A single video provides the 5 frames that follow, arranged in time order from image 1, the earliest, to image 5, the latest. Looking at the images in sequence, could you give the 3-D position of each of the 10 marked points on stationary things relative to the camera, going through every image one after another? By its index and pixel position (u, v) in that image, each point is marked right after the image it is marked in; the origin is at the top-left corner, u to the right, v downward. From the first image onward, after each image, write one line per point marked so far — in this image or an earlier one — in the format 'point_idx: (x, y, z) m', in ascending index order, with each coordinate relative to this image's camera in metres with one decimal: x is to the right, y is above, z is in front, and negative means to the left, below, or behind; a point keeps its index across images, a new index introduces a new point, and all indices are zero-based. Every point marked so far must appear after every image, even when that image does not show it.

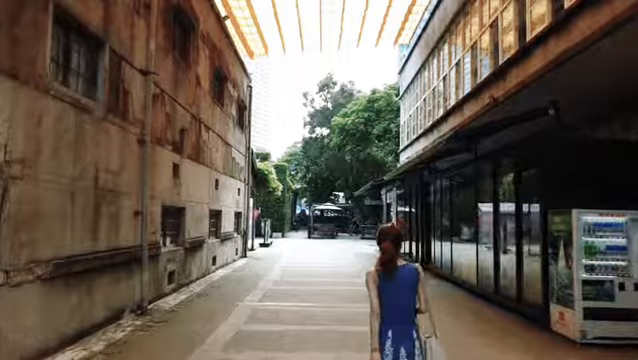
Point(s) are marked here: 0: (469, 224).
0: (+4.2, -1.2, +13.1) m
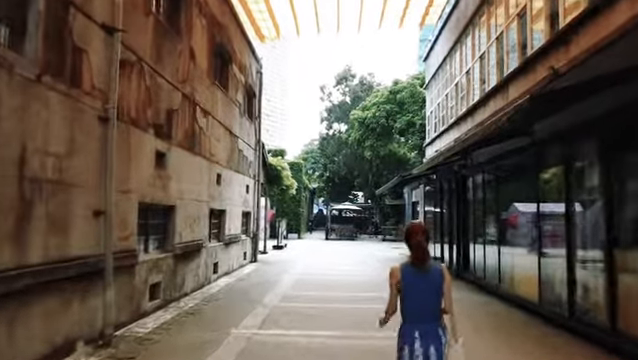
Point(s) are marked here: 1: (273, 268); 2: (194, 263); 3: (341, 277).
0: (+4.6, -1.0, +10.6) m
1: (-1.7, -3.3, +17.9) m
2: (-3.1, -2.1, +11.9) m
3: (+0.7, -3.1, +14.9) m
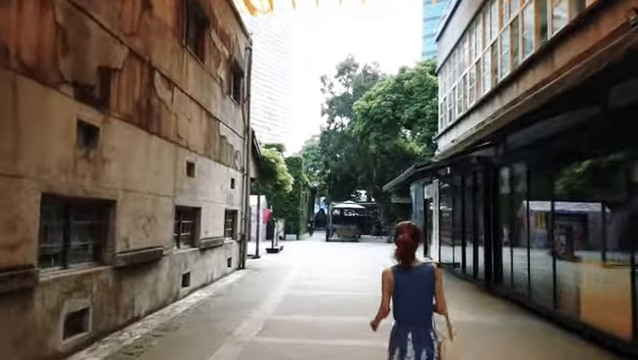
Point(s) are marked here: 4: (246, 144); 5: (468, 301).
0: (+4.5, -0.8, +7.8) m
1: (-1.8, -3.1, +15.1) m
2: (-3.2, -1.9, +9.1) m
3: (+0.6, -2.8, +12.1) m
4: (-2.7, +1.3, +17.3) m
5: (+3.5, -2.8, +11.1) m
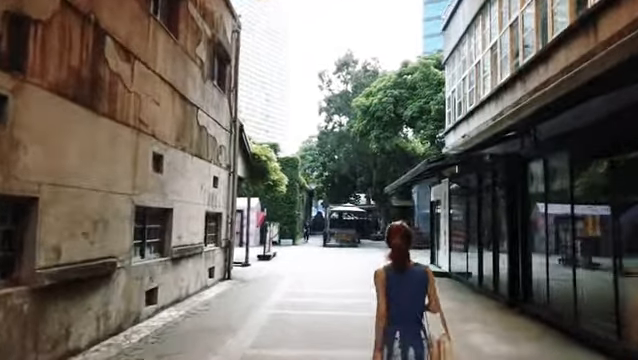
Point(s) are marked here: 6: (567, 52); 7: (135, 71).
0: (+4.4, -0.7, +5.9) m
1: (-1.9, -3.0, +13.1) m
2: (-3.3, -1.7, +7.1) m
3: (+0.5, -2.8, +10.2) m
4: (-2.8, +1.4, +15.4) m
5: (+3.4, -2.8, +9.2) m
6: (+5.4, +2.8, +10.3) m
7: (-3.2, +1.9, +8.4) m
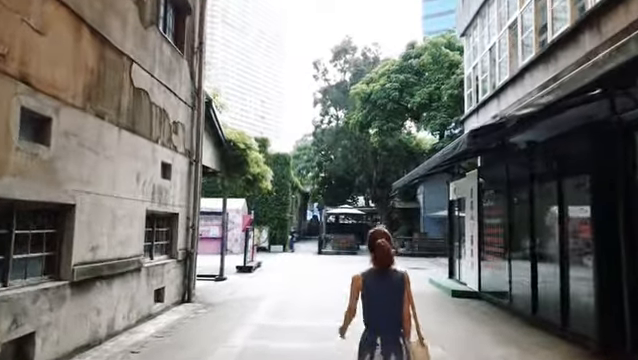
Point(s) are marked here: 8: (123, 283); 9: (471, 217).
0: (+4.2, -0.4, +2.2) m
1: (-2.1, -2.8, +9.4) m
2: (-3.5, -1.4, +3.4) m
3: (+0.3, -2.5, +6.5) m
4: (-3.0, +1.6, +11.7) m
5: (+3.2, -2.5, +5.5) m
6: (+5.2, +3.0, +6.7) m
7: (-3.4, +2.2, +4.8) m
8: (-3.3, -1.8, +8.1) m
9: (+4.3, -1.0, +13.3) m
